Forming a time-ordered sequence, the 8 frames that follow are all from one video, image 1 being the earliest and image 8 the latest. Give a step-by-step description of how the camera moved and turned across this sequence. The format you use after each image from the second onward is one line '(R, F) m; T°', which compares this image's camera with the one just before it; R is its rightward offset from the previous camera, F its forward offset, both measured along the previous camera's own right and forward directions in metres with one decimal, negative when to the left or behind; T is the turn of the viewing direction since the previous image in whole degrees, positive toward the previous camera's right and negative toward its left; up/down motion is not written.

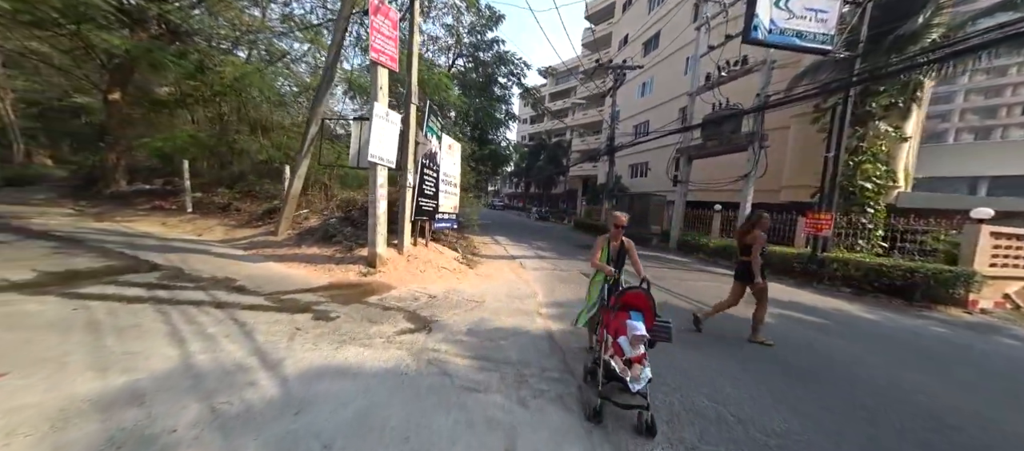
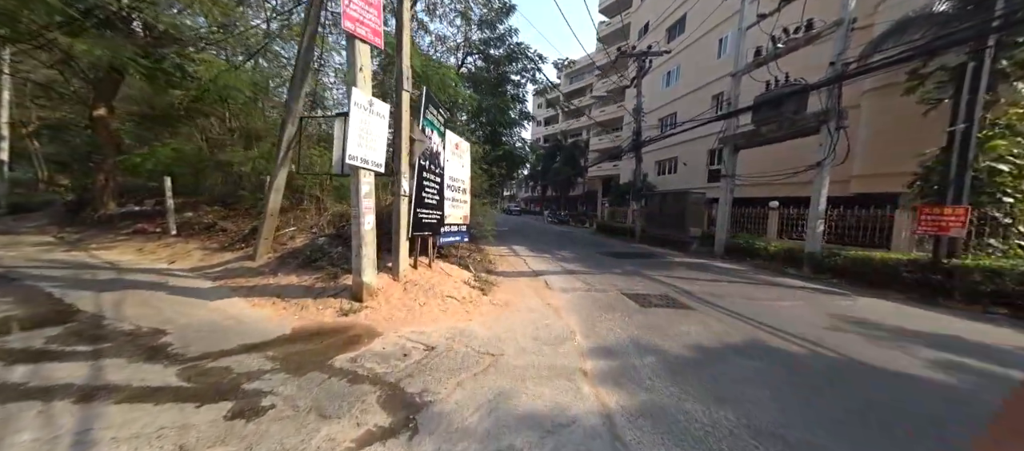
(-0.1, +1.4) m; -3°
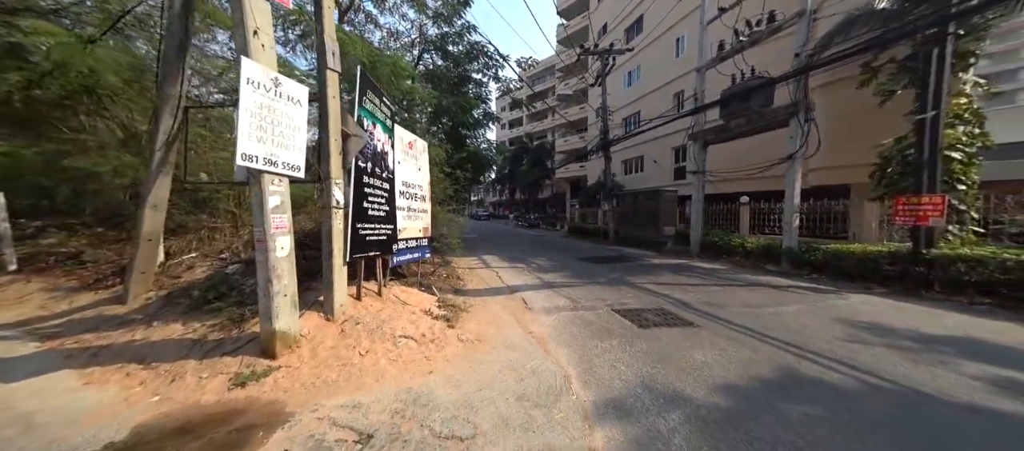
(0.0, +1.0) m; +6°
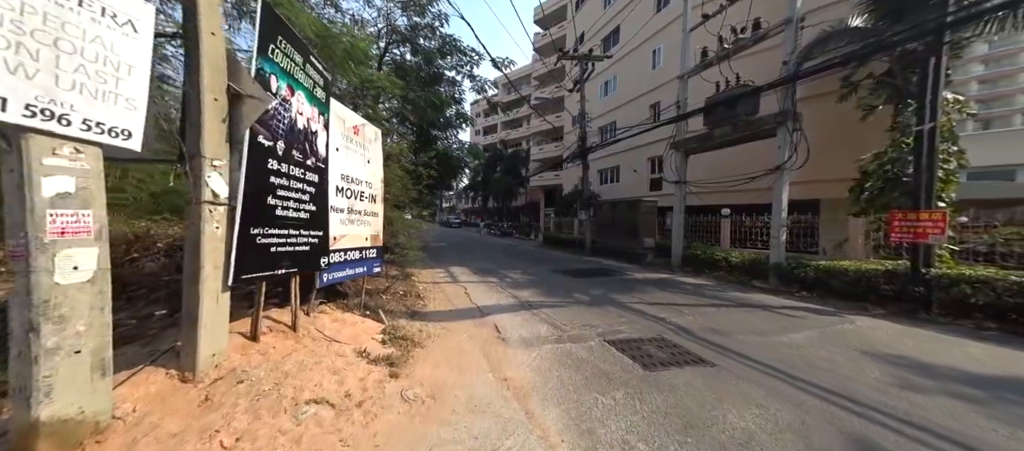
(0.0, +1.1) m; +5°
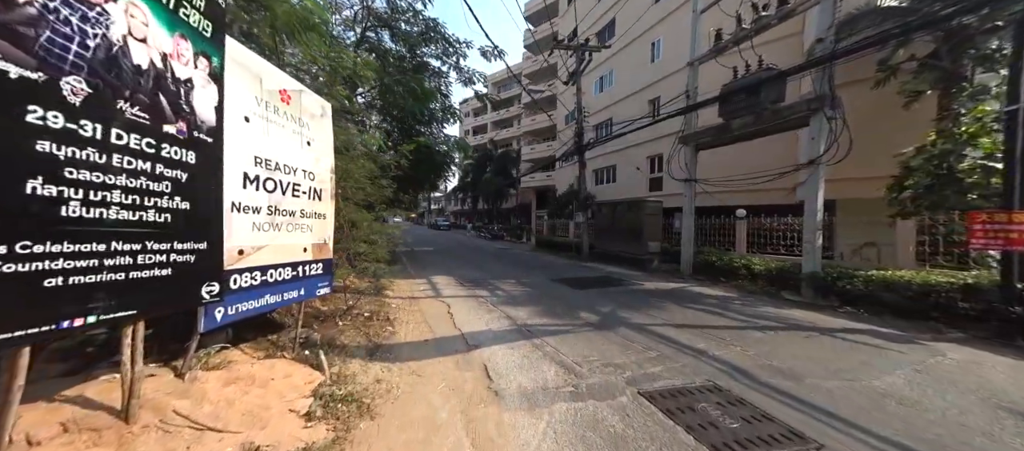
(-0.1, +1.4) m; +2°
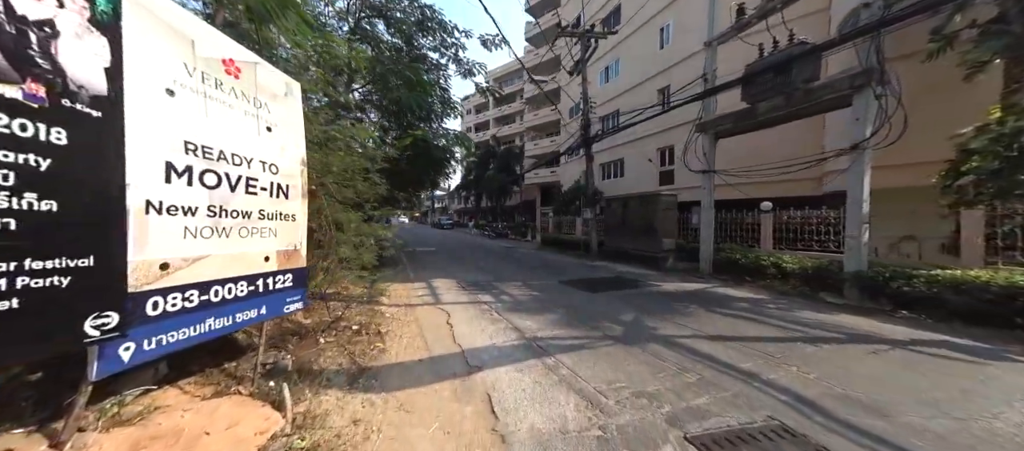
(0.0, +0.7) m; -1°
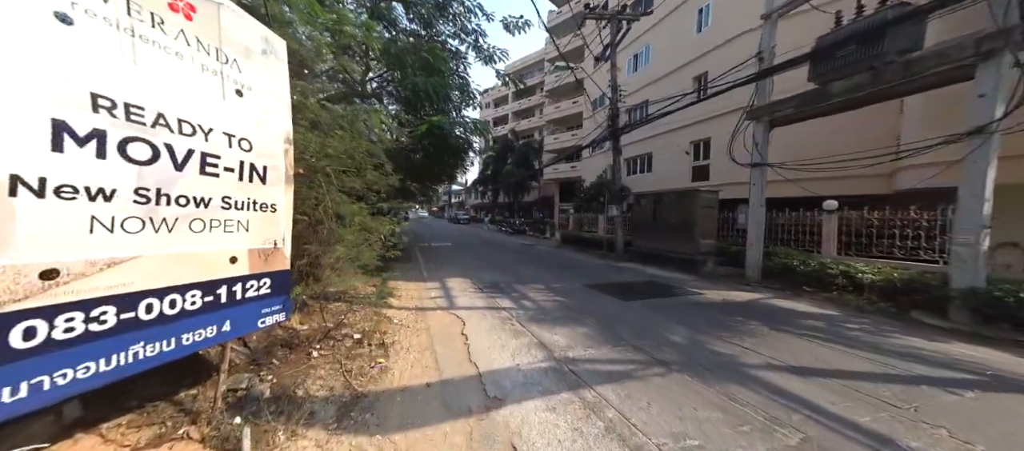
(-0.2, +0.8) m; -3°
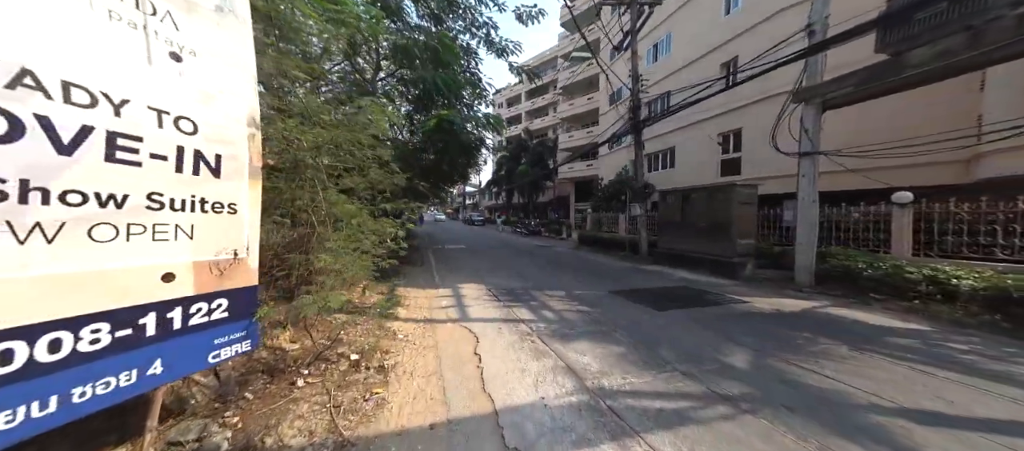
(-0.1, +0.7) m; -2°
